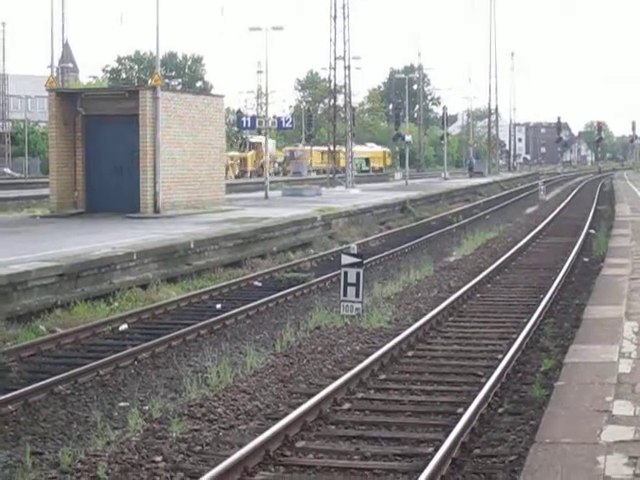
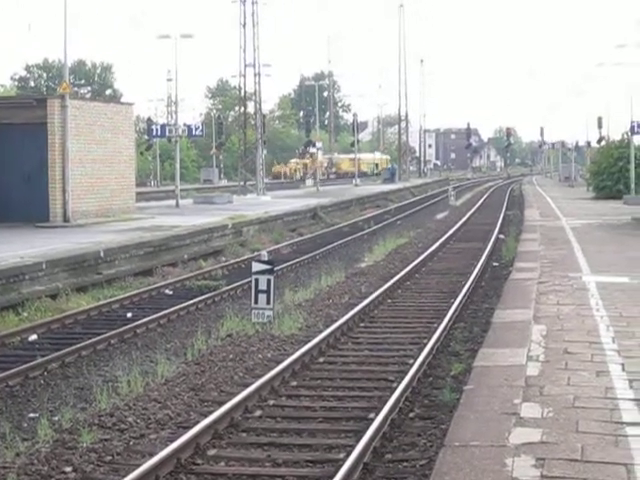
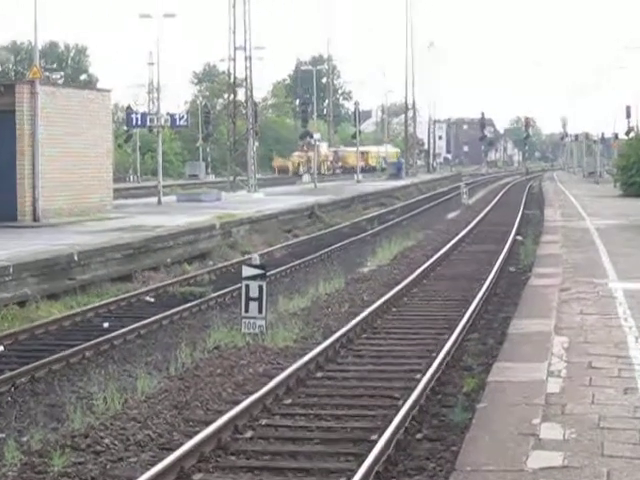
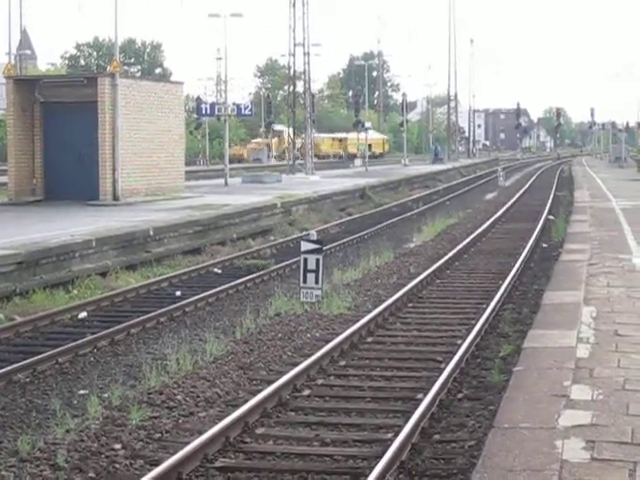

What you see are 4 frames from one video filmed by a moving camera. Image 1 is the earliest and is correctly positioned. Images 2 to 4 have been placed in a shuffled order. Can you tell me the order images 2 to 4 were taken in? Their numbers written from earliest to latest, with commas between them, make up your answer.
4, 2, 3
